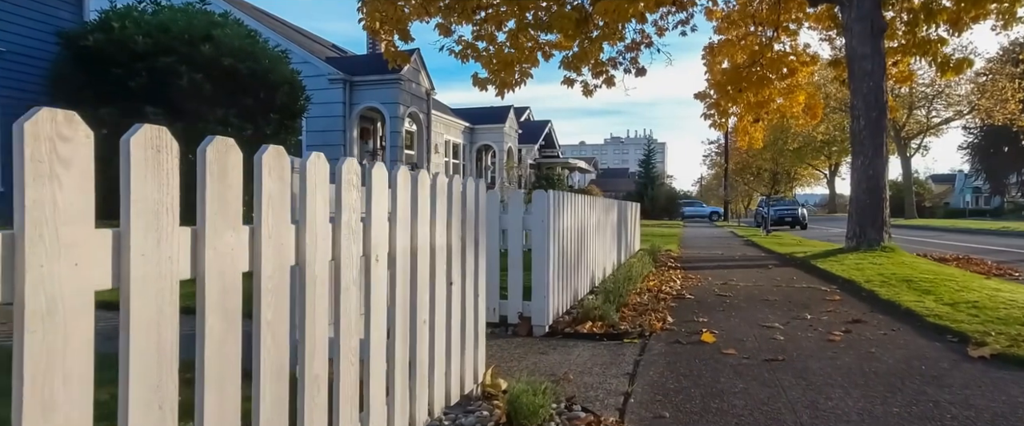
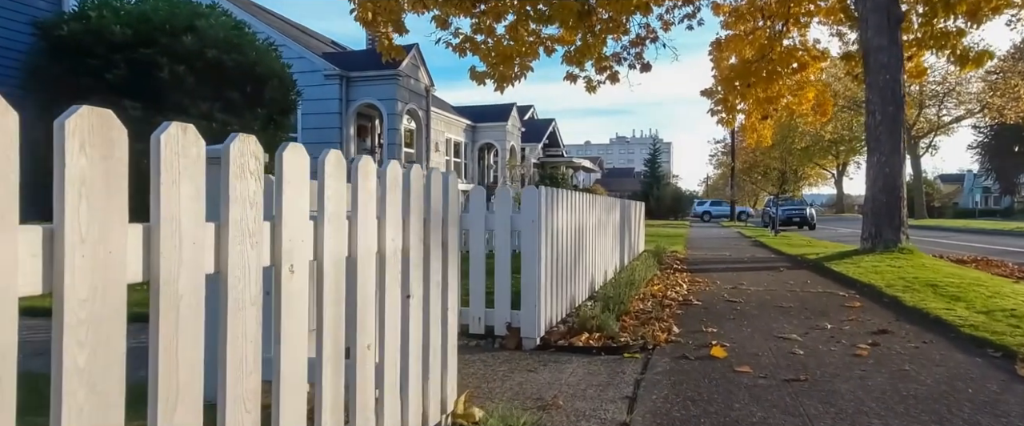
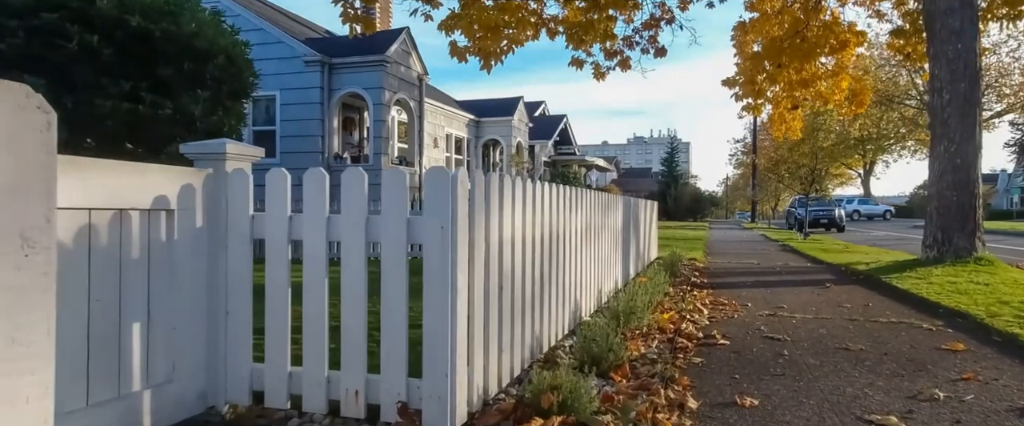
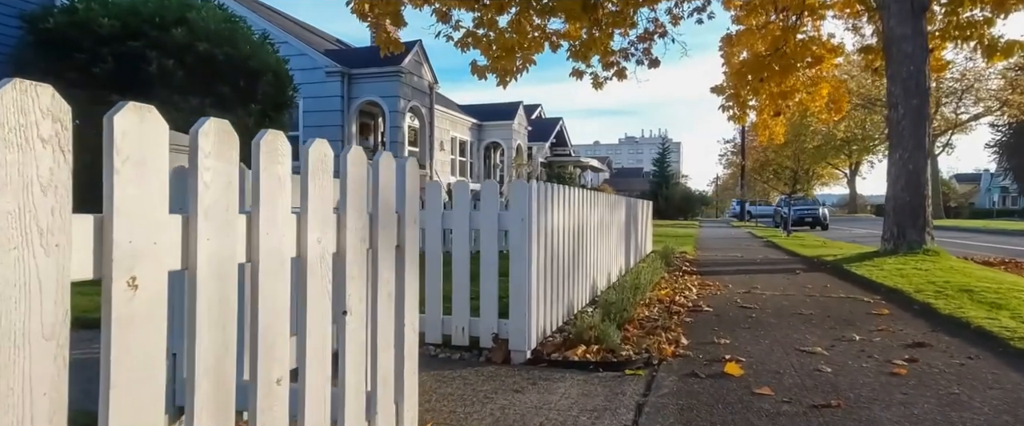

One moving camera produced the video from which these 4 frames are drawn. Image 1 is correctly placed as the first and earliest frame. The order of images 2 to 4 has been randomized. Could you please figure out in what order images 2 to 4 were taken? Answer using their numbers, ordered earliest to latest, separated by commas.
2, 4, 3
